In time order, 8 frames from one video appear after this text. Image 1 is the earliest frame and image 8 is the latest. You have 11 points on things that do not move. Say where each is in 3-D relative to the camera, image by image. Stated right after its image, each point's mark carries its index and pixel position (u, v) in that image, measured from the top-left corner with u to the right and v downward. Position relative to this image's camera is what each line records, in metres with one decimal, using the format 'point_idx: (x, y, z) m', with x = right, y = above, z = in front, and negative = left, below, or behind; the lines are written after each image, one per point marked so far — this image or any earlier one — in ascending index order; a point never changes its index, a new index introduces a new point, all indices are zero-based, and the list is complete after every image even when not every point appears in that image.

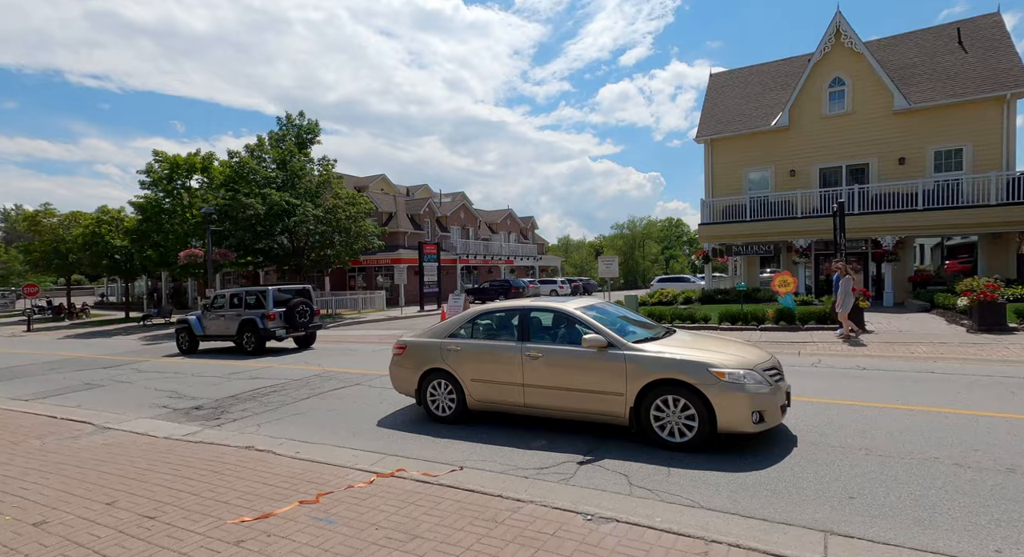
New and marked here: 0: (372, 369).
0: (-2.6, -1.7, +10.2) m
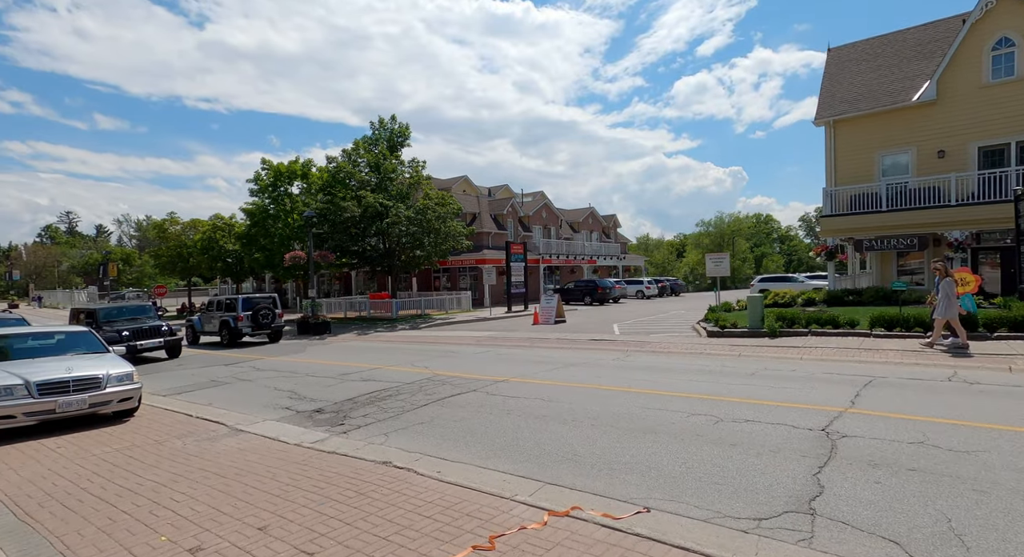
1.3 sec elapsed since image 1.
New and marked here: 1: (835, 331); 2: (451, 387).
0: (-0.5, -1.7, +9.9) m
1: (+6.1, -1.0, +10.4) m
2: (-1.0, -1.8, +9.0) m
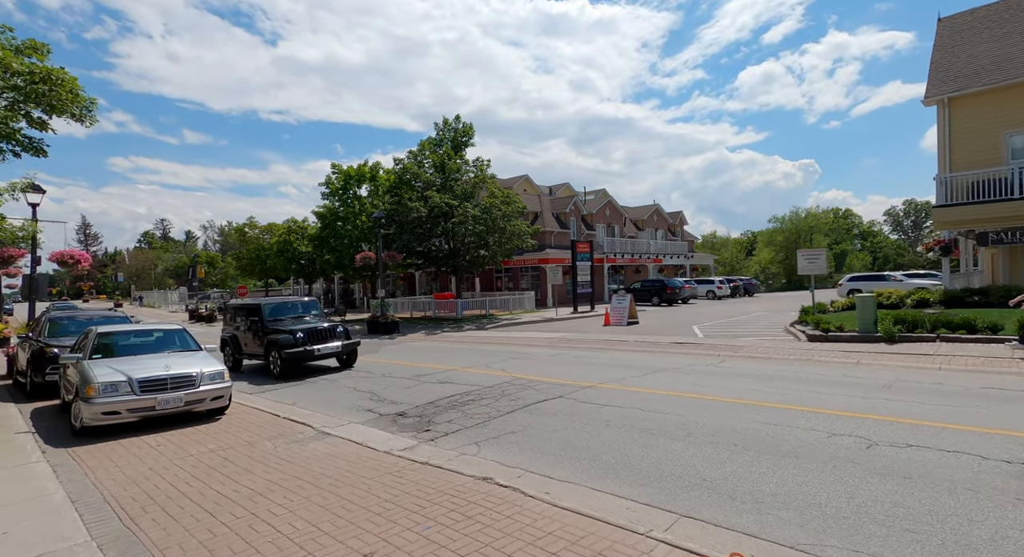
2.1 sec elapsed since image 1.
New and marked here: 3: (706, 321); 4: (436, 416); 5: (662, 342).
0: (+0.9, -1.7, +9.4) m
1: (+7.6, -1.0, +9.1) m
2: (+0.4, -1.8, +8.5) m
3: (+6.7, -1.5, +19.1) m
4: (-1.0, -1.9, +7.7) m
5: (+3.9, -1.7, +14.4) m
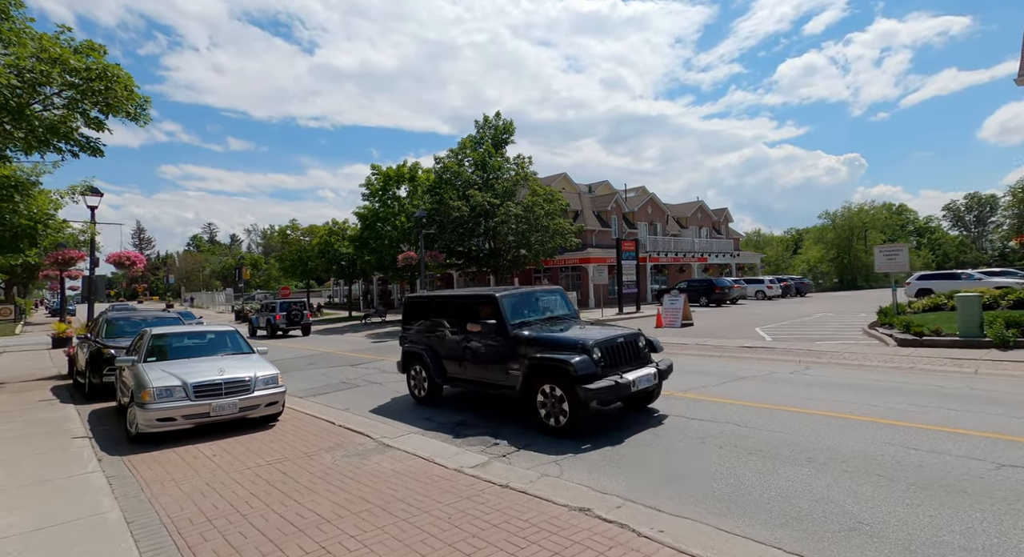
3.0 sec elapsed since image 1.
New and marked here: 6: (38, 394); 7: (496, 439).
0: (+1.9, -1.7, +8.7) m
1: (+8.6, -0.9, +8.0) m
2: (+1.3, -1.8, +7.9) m
3: (+8.4, -1.5, +18.0) m
4: (-0.1, -2.0, +7.2) m
5: (+5.2, -1.7, +13.5) m
6: (-12.2, -3.0, +14.1) m
7: (-0.2, -1.9, +6.7) m
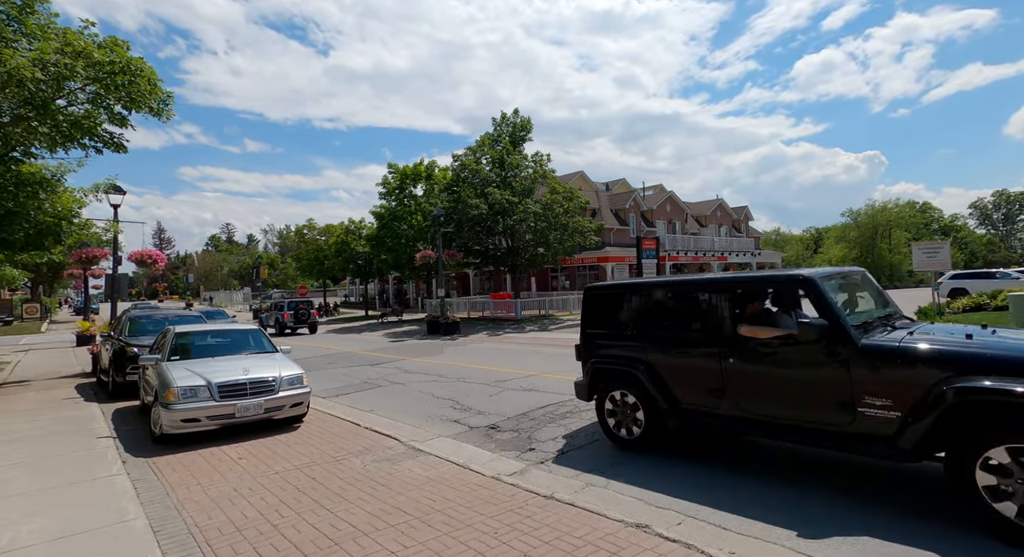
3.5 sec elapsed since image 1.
0: (+2.4, -1.7, +8.3) m
1: (+9.1, -0.9, +7.5) m
2: (+1.8, -1.7, +7.6) m
3: (+9.1, -1.5, +17.5) m
4: (+0.3, -1.9, +6.9) m
5: (+5.8, -1.6, +13.1) m
6: (-11.6, -2.9, +14.1) m
7: (+0.2, -1.9, +6.4) m
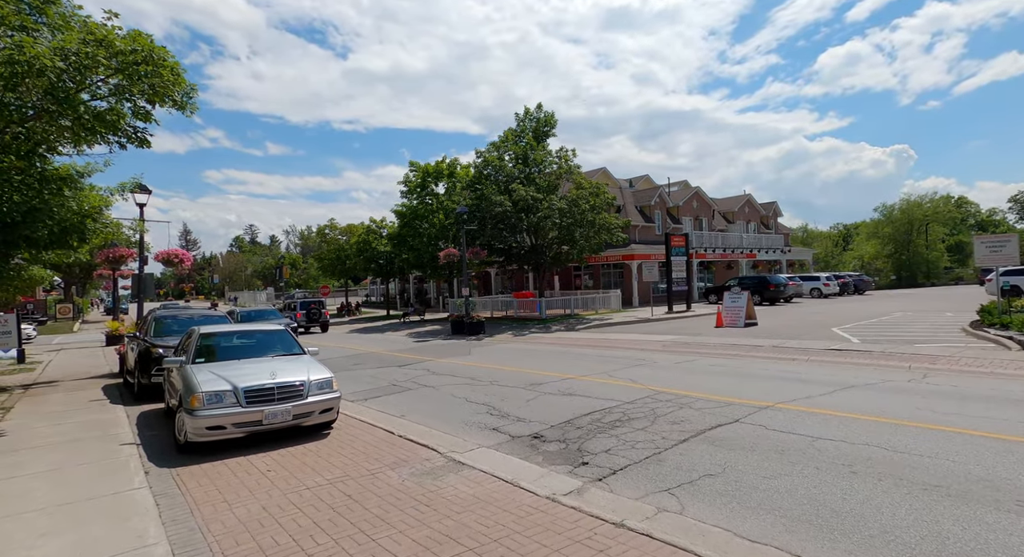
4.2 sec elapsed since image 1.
0: (+3.0, -1.7, +7.7) m
1: (+9.6, -0.8, +6.6) m
2: (+2.4, -1.7, +6.9) m
3: (+10.0, -1.4, +16.6) m
4: (+0.9, -1.9, +6.3) m
5: (+6.6, -1.6, +12.3) m
6: (-10.7, -2.9, +14.0) m
7: (+0.8, -1.9, +5.8) m
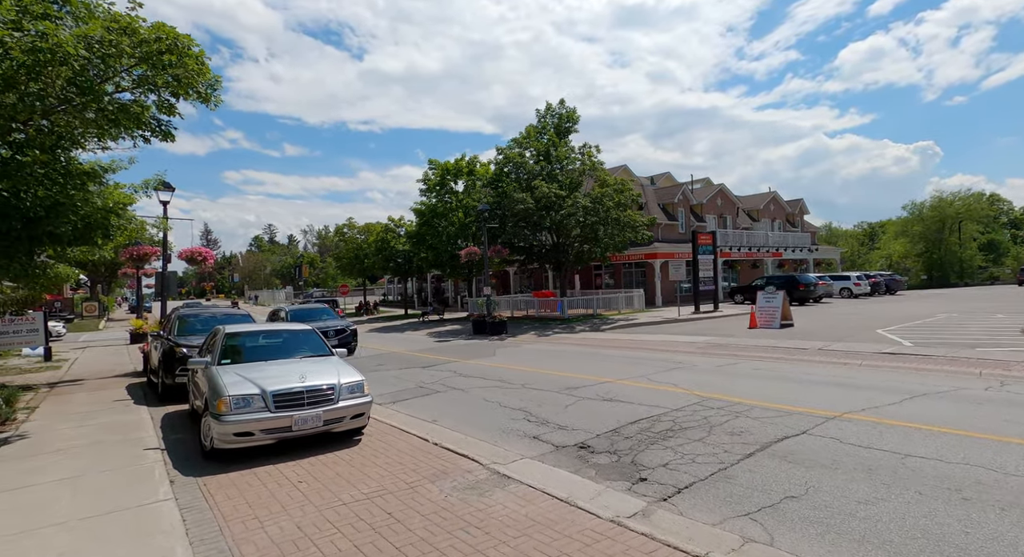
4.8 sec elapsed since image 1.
0: (+3.6, -1.6, +7.1) m
1: (+10.1, -0.8, +5.9) m
2: (+2.9, -1.7, +6.4) m
3: (+10.8, -1.3, +15.9) m
4: (+1.4, -1.9, +5.8) m
5: (+7.3, -1.6, +11.7) m
6: (-10.0, -2.9, +13.8) m
7: (+1.2, -1.9, +5.3) m
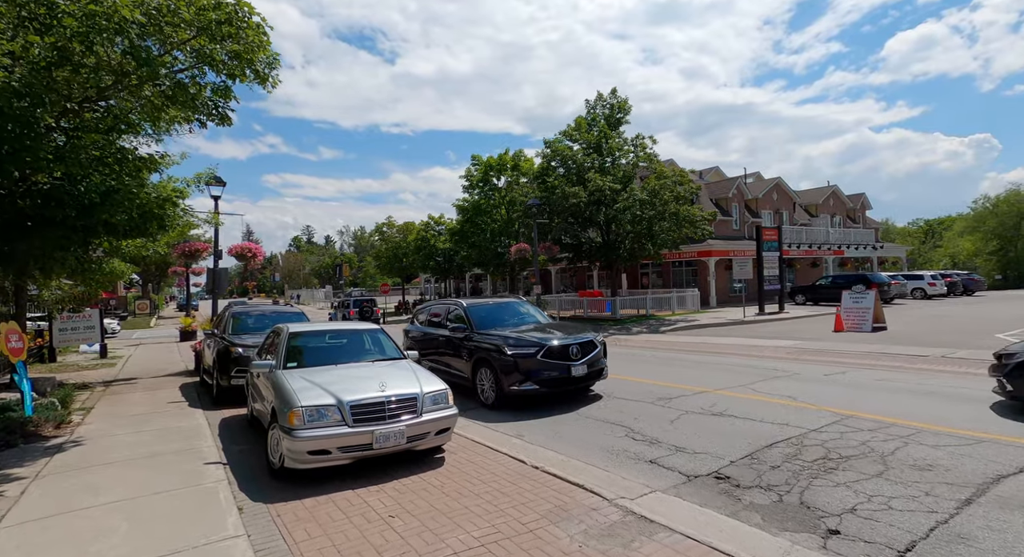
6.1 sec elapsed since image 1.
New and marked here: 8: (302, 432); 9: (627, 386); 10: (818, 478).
0: (+4.8, -1.6, +5.8) m
1: (+11.3, -0.8, +4.1) m
2: (+4.1, -1.6, +5.1) m
3: (+12.6, -1.3, +14.1) m
4: (+2.5, -1.8, +4.6) m
5: (+8.8, -1.5, +10.1) m
6: (-8.3, -2.8, +13.3) m
7: (+2.4, -1.8, +4.1) m
8: (-2.2, -1.6, +5.8) m
9: (+2.2, -2.0, +10.3) m
10: (+2.7, -1.8, +4.9) m
